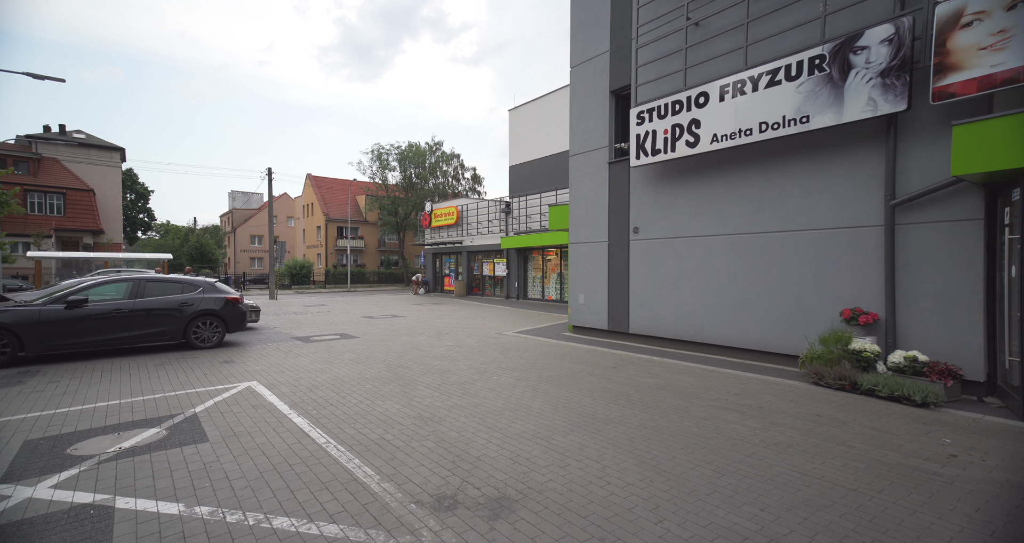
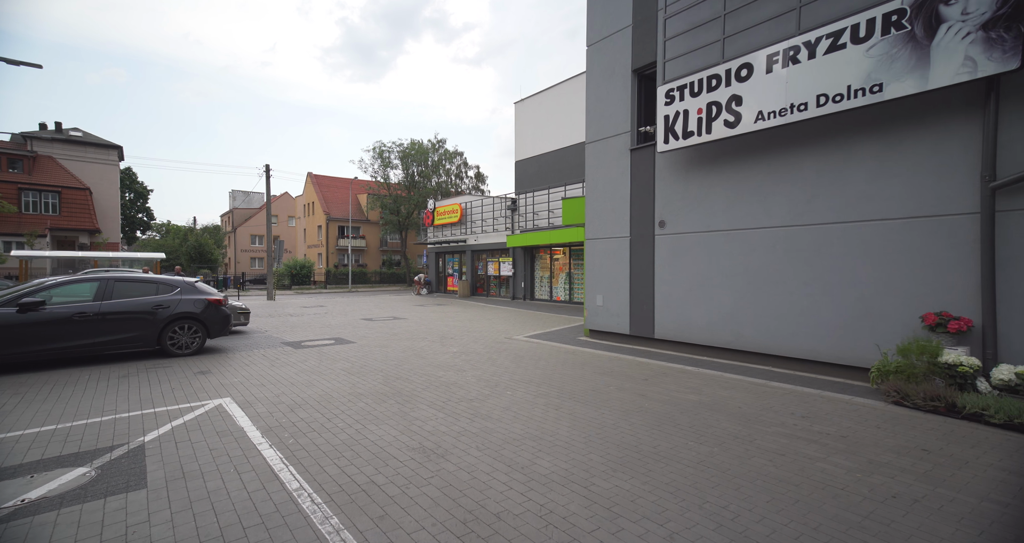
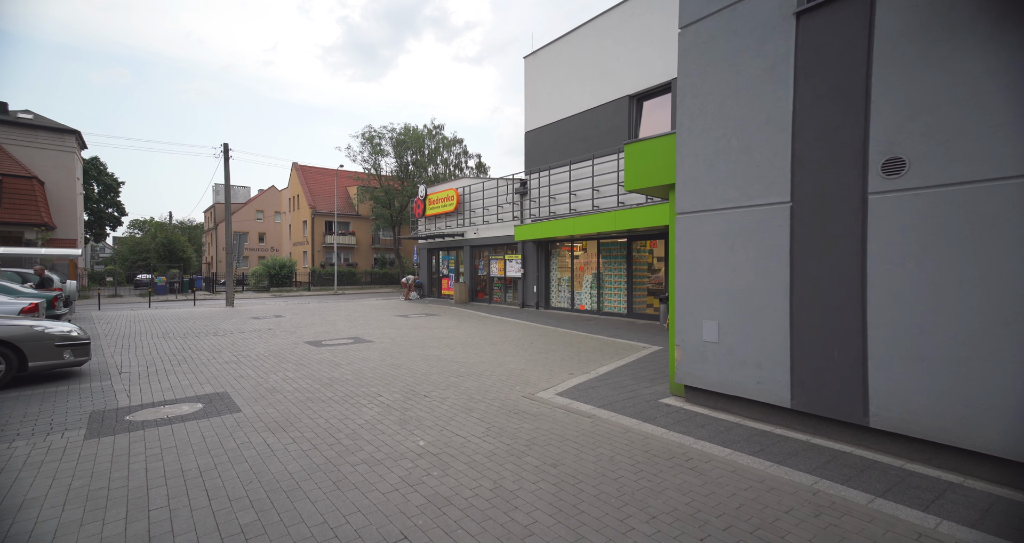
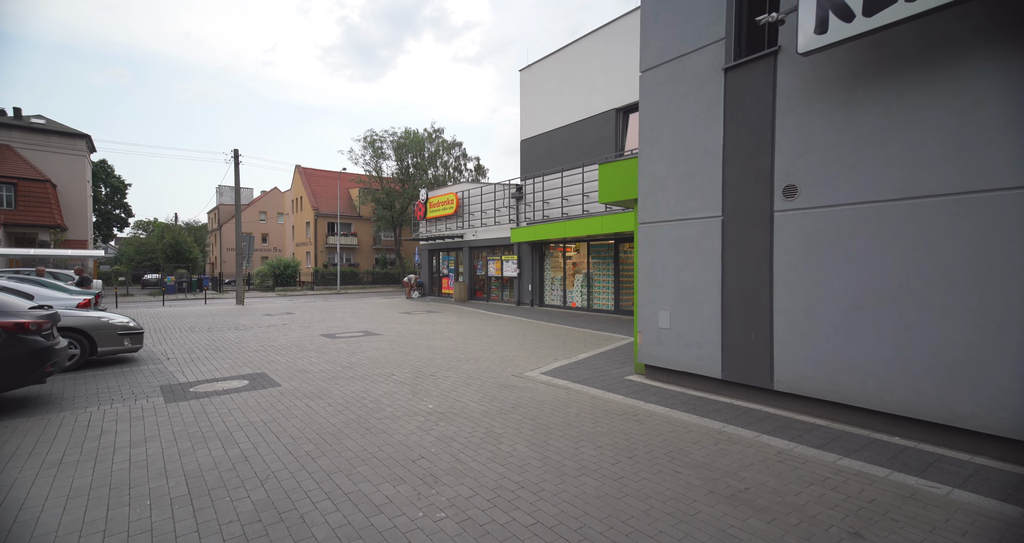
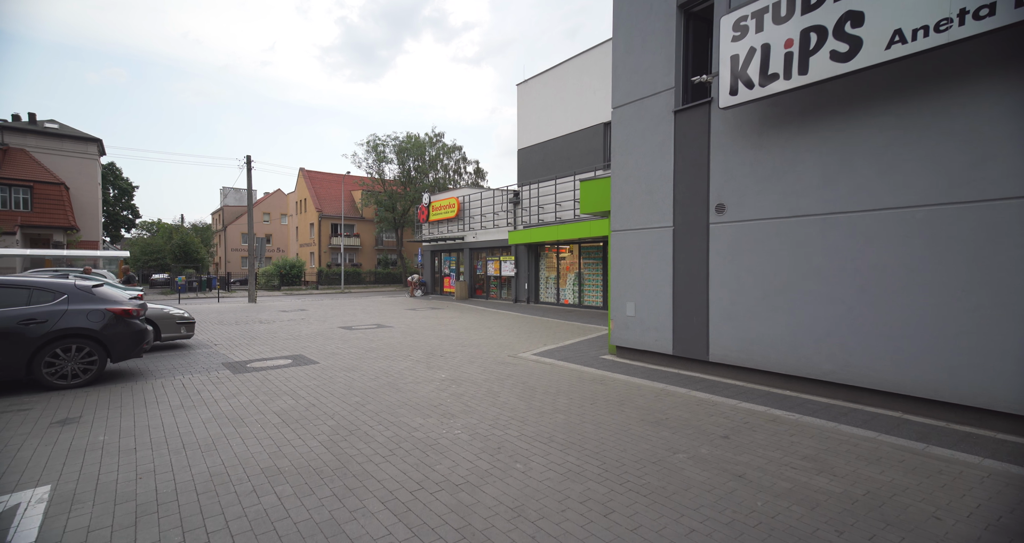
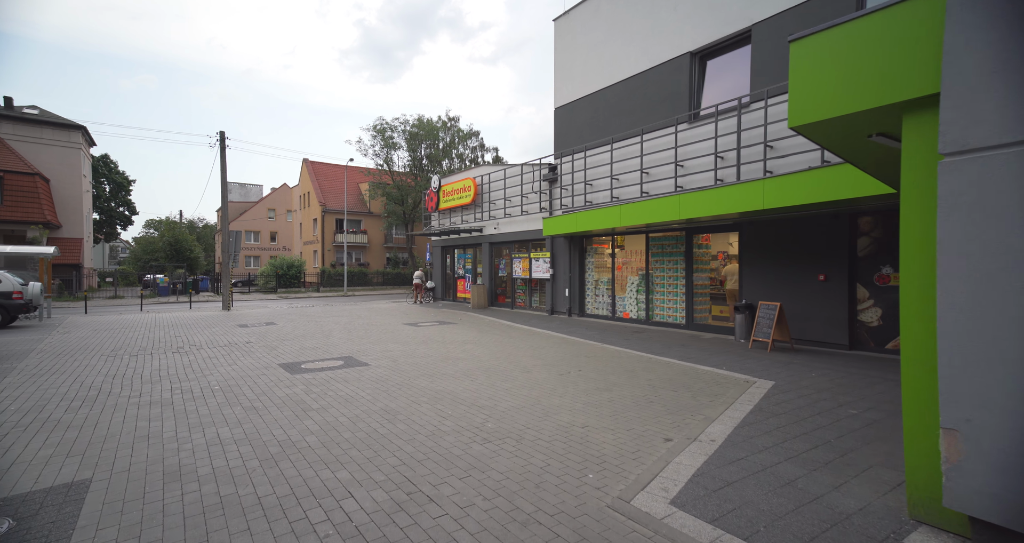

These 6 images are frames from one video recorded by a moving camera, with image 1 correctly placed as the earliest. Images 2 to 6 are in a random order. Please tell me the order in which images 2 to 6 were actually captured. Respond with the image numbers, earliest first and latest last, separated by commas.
2, 5, 4, 3, 6
